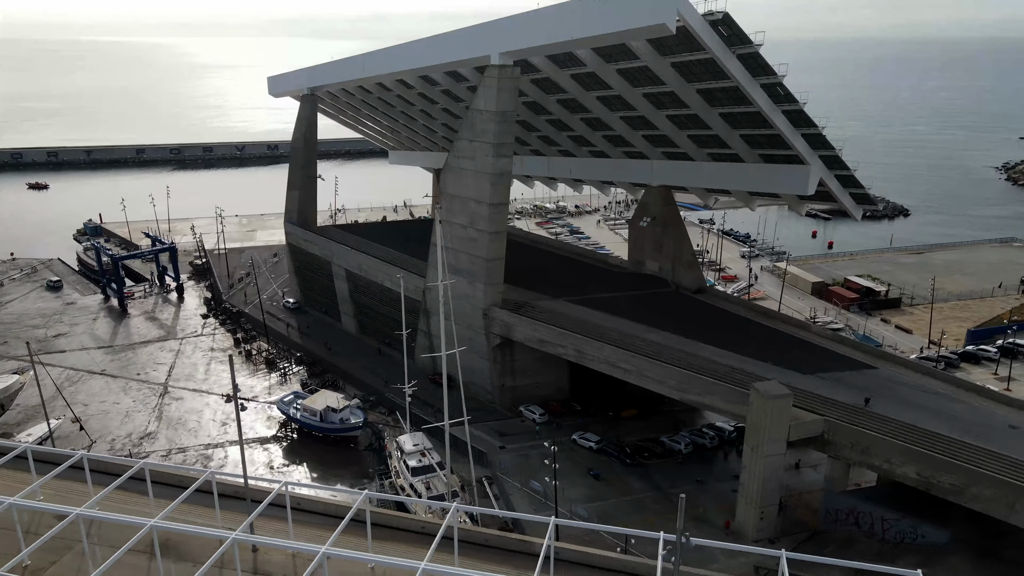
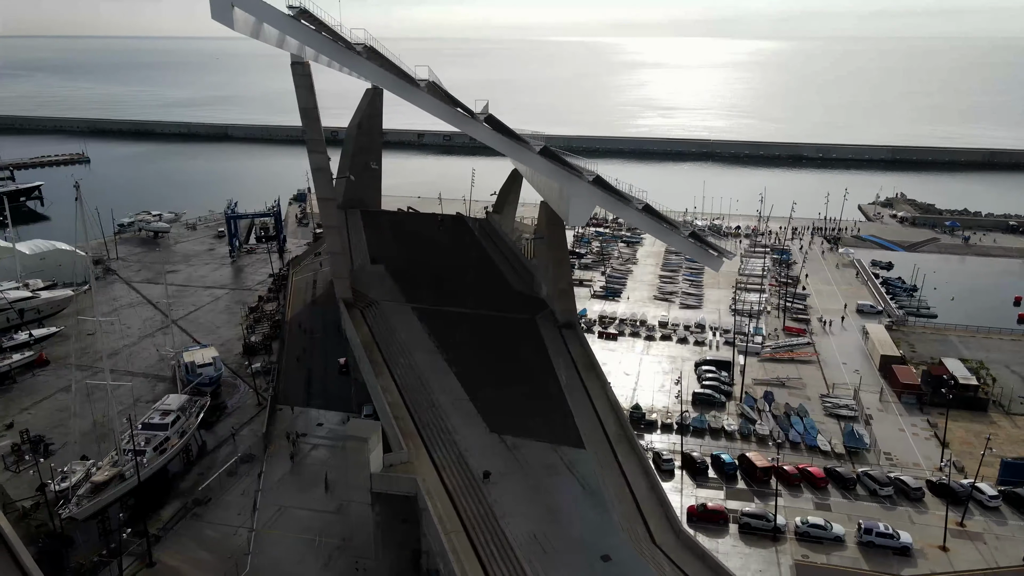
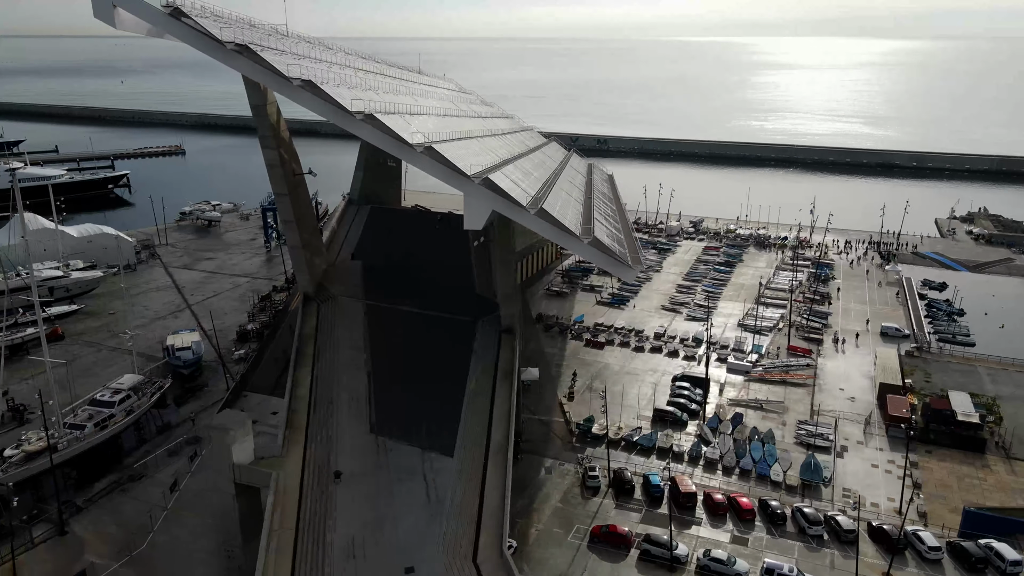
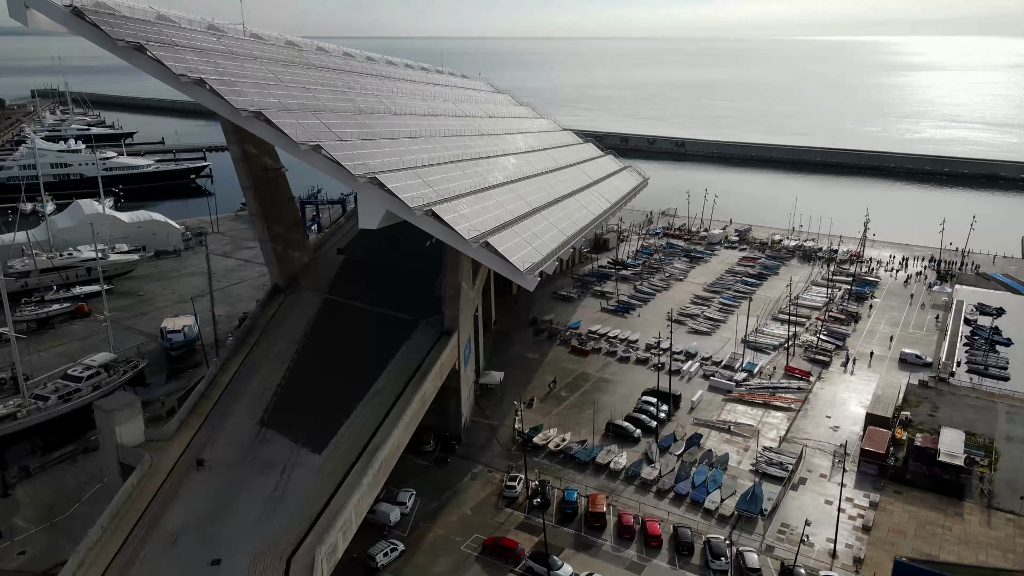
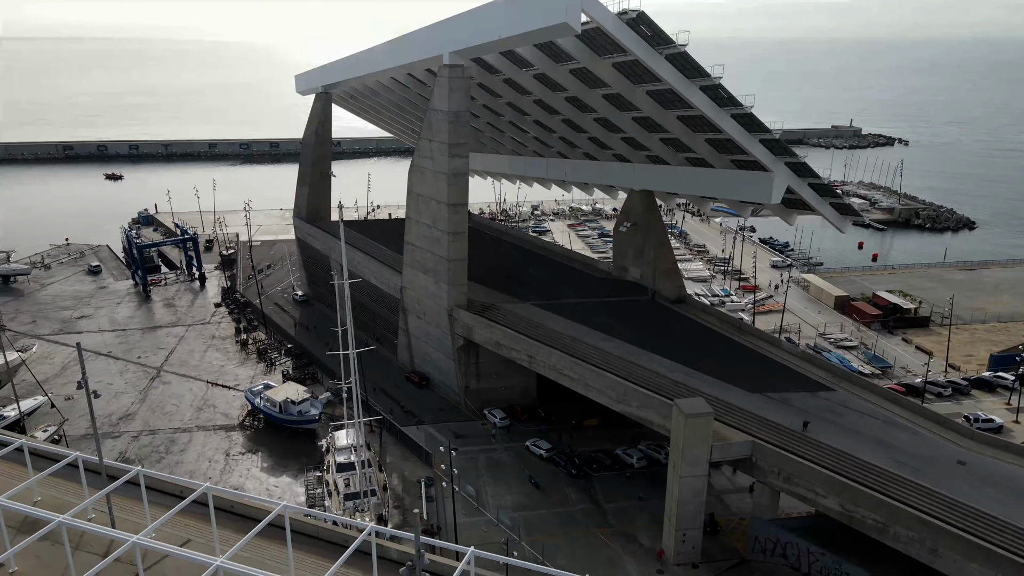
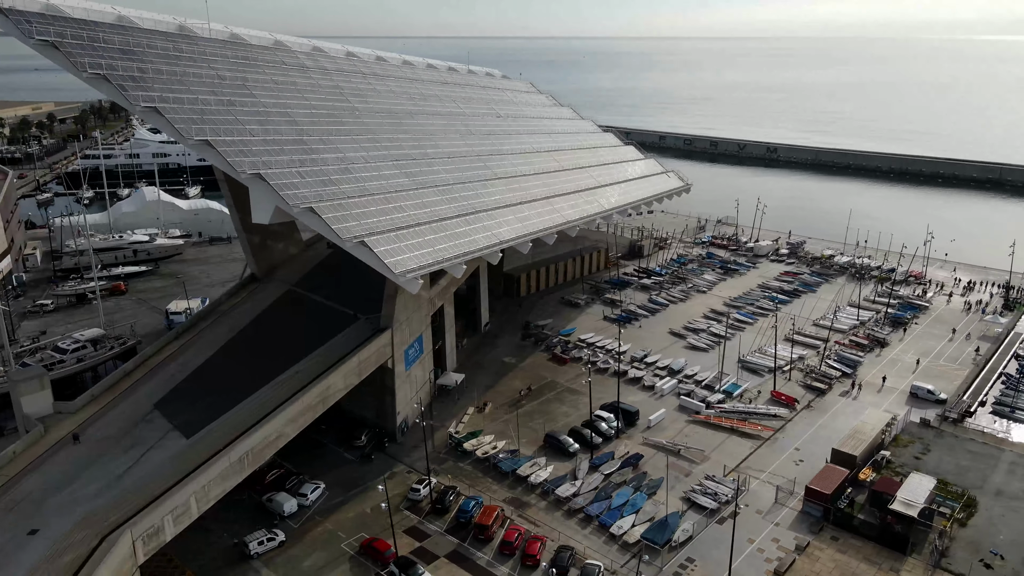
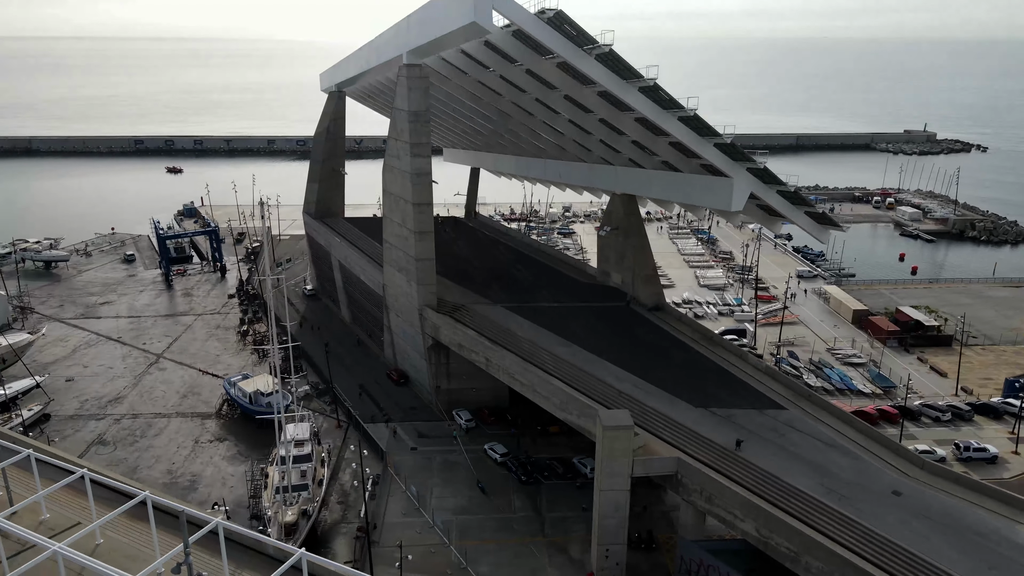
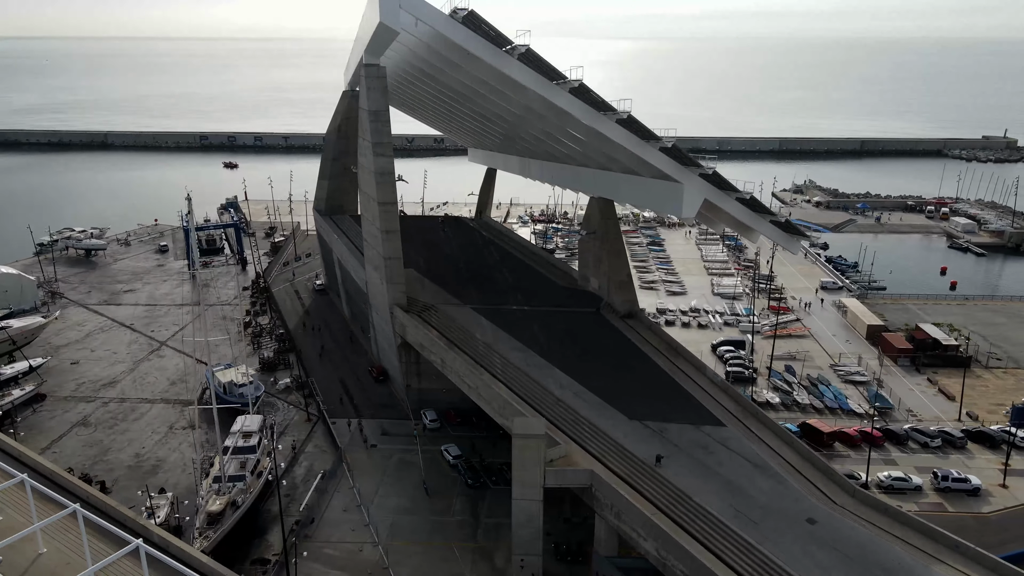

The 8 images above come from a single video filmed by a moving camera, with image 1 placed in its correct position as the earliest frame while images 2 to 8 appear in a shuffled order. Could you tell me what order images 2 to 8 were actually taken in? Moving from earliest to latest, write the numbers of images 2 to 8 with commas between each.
5, 7, 8, 2, 3, 4, 6
